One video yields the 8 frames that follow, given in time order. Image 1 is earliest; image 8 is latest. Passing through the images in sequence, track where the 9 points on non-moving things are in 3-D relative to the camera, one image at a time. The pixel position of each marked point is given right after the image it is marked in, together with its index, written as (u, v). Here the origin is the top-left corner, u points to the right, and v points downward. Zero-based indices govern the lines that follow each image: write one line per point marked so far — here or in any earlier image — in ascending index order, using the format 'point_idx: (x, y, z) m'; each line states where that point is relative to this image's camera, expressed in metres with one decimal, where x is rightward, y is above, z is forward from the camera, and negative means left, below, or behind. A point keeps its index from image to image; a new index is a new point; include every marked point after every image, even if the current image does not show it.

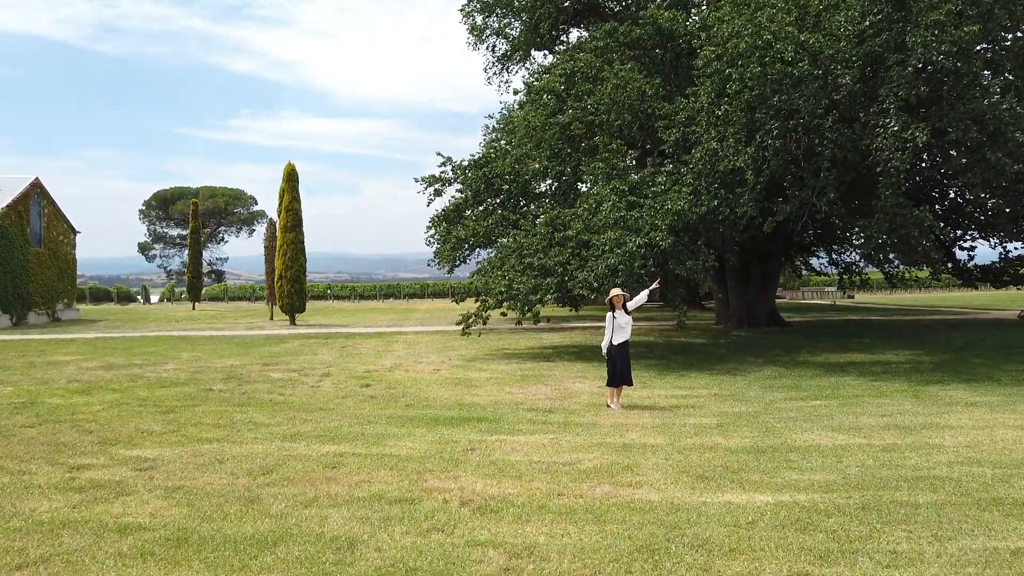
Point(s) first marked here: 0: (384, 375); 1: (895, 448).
0: (-2.7, -1.8, +15.9) m
1: (+4.4, -1.8, +8.7) m
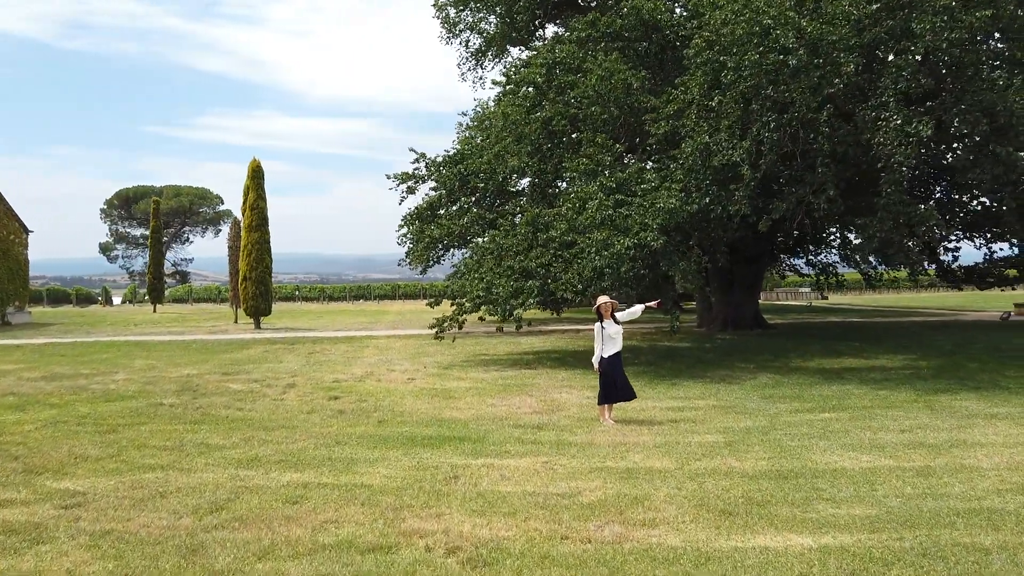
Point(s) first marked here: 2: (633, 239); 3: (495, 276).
0: (-3.1, -1.9, +14.7) m
1: (+4.3, -1.9, +7.8) m
2: (+2.5, +1.0, +15.5) m
3: (-0.4, +0.3, +17.9) m
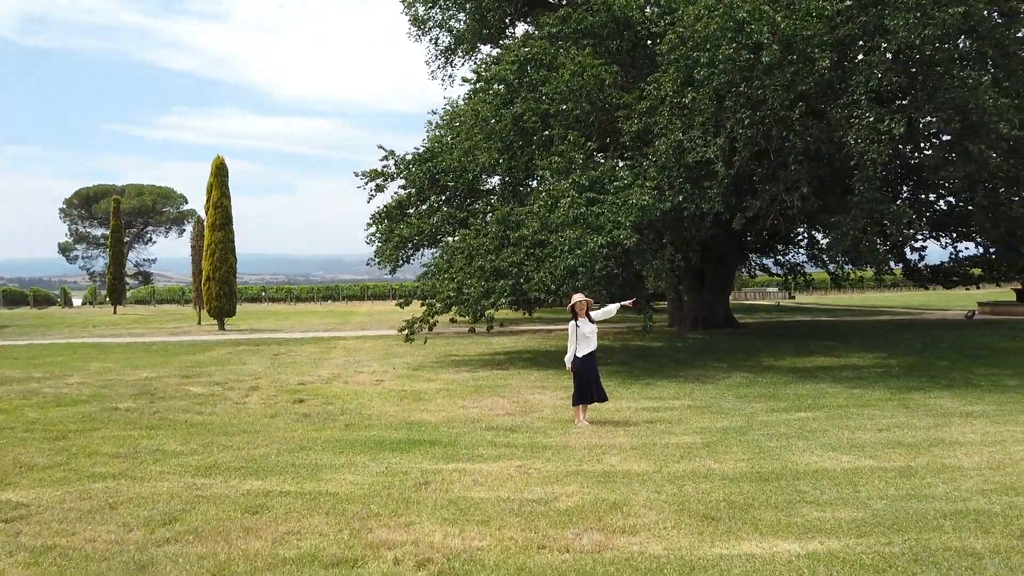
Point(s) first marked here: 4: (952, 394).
0: (-3.6, -1.9, +14.3) m
1: (+4.0, -1.8, +7.6) m
2: (+1.9, +1.0, +15.3) m
3: (-1.1, +0.3, +17.5) m
4: (+7.1, -1.7, +12.3) m
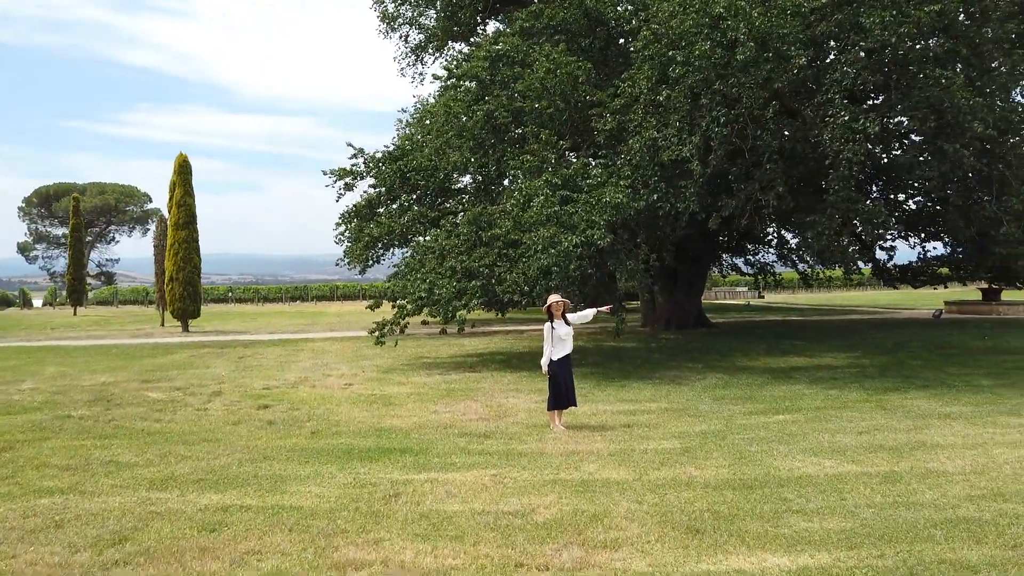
0: (-4.1, -1.9, +13.8) m
1: (+3.8, -1.9, +7.4) m
2: (+1.3, +1.0, +15.0) m
3: (-1.7, +0.3, +17.1) m
4: (+6.7, -1.7, +12.2) m
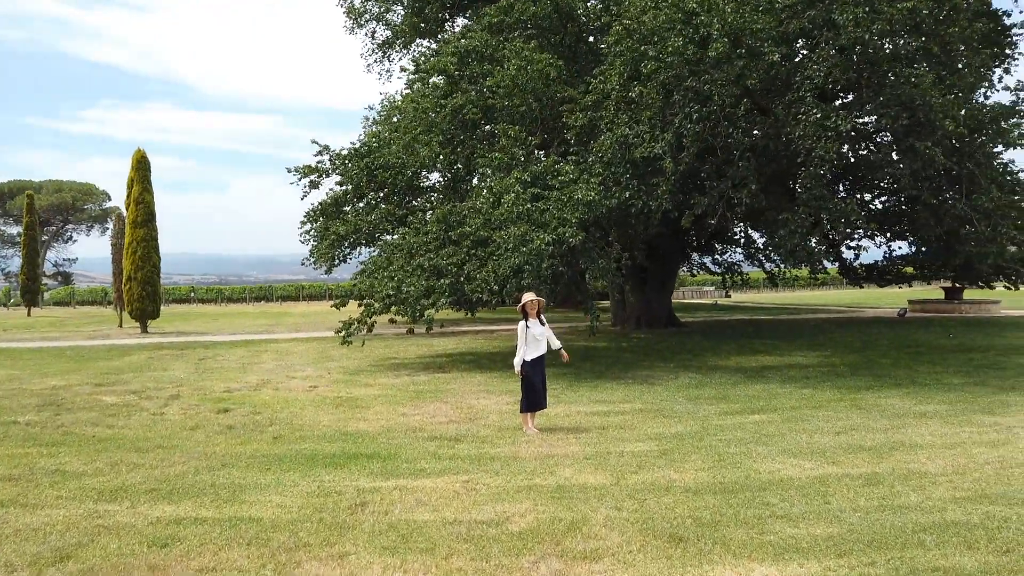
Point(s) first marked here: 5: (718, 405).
0: (-4.6, -1.9, +13.3) m
1: (+3.5, -1.8, +7.2) m
2: (+0.8, +1.0, +14.7) m
3: (-2.4, +0.3, +16.7) m
4: (+6.2, -1.7, +12.2) m
5: (+3.2, -1.8, +11.7) m
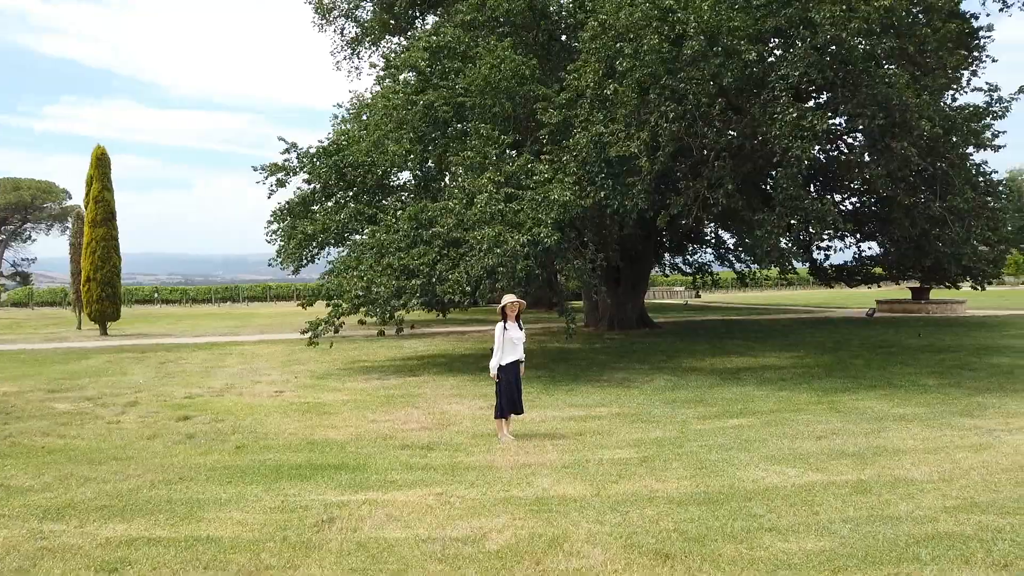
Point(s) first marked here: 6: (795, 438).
0: (-5.1, -1.9, +12.8) m
1: (+3.3, -1.9, +7.0) m
2: (+0.3, +1.0, +14.4) m
3: (-3.0, +0.3, +16.3) m
4: (+5.8, -1.7, +12.1) m
5: (+2.8, -1.8, +11.5) m
6: (+3.4, -1.8, +9.2) m
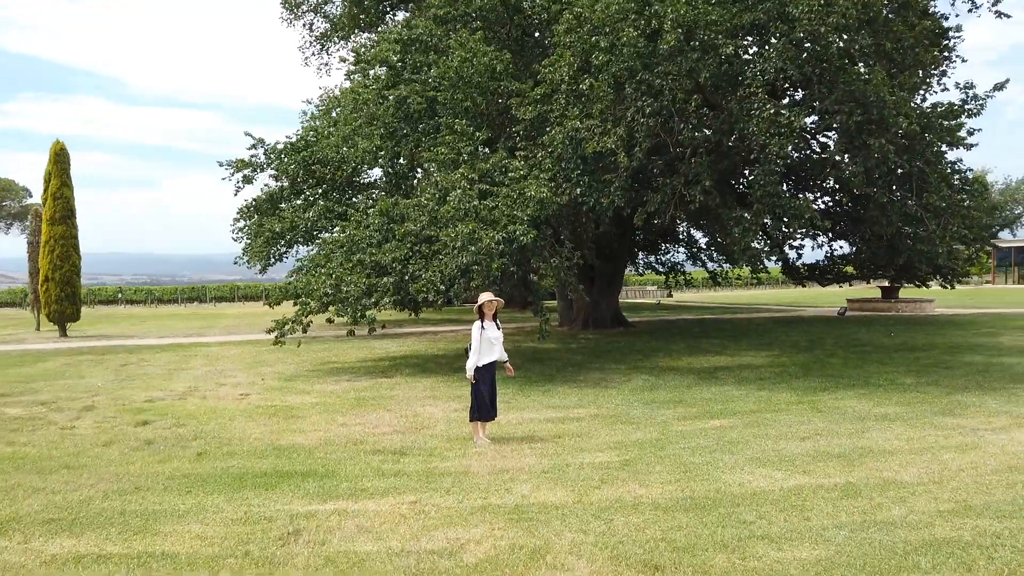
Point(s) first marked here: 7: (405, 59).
0: (-5.5, -1.9, +12.2) m
1: (+3.1, -1.8, +6.8) m
2: (-0.2, +1.0, +14.1) m
3: (-3.5, +0.3, +15.8) m
4: (+5.4, -1.7, +11.9) m
5: (+2.4, -1.8, +11.2) m
6: (+3.2, -1.8, +9.0) m
7: (-2.6, +5.6, +18.3) m
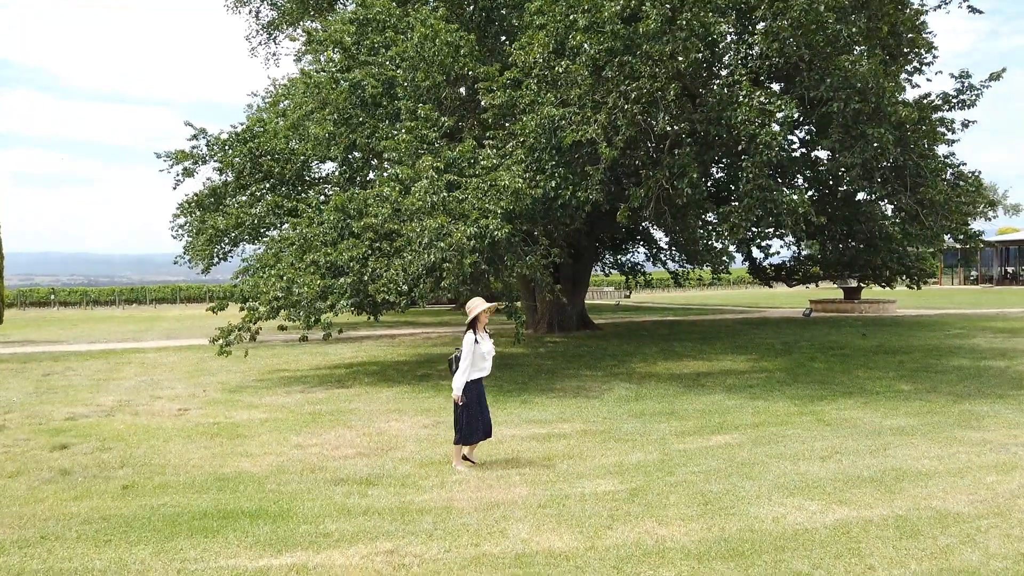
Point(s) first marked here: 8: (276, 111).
0: (-5.8, -1.9, +10.7) m
1: (+3.1, -1.8, +5.8) m
2: (-0.7, +1.0, +12.8) m
3: (-4.1, +0.3, +14.4) m
4: (+5.1, -1.7, +11.1) m
5: (+2.1, -1.8, +10.2) m
6: (+3.0, -1.8, +8.0) m
7: (-3.3, +5.5, +17.0) m
8: (-5.7, +4.4, +18.5) m
